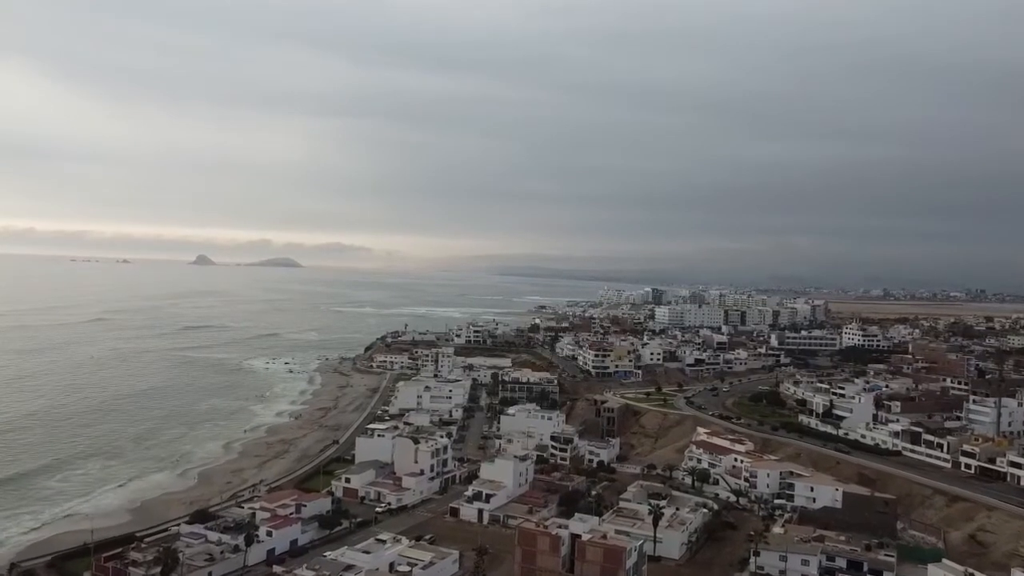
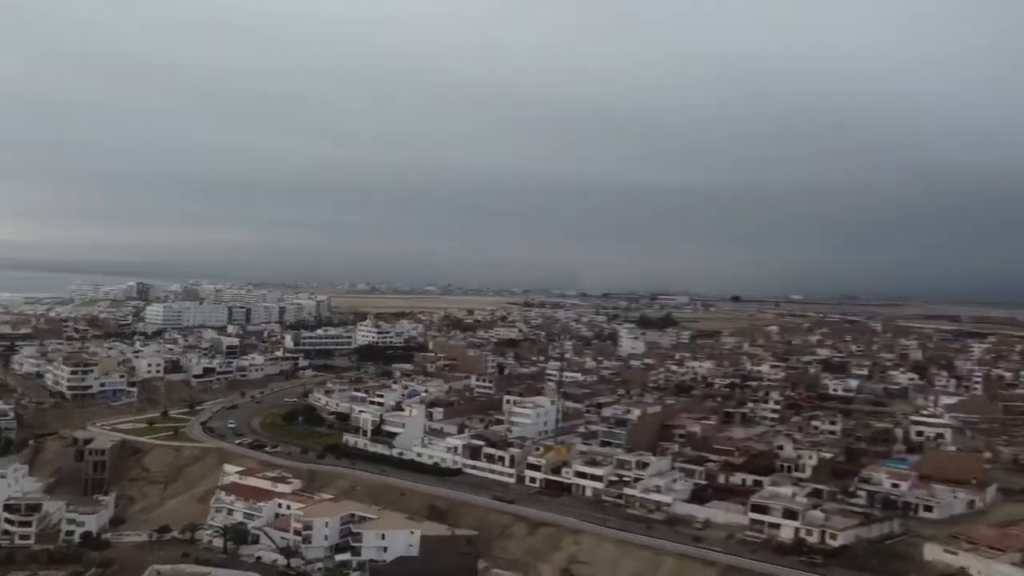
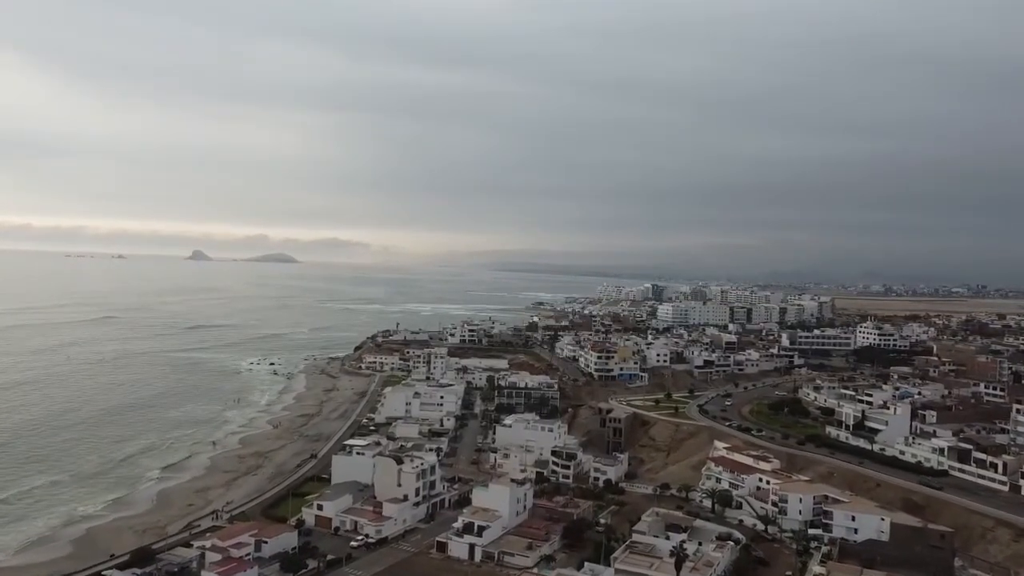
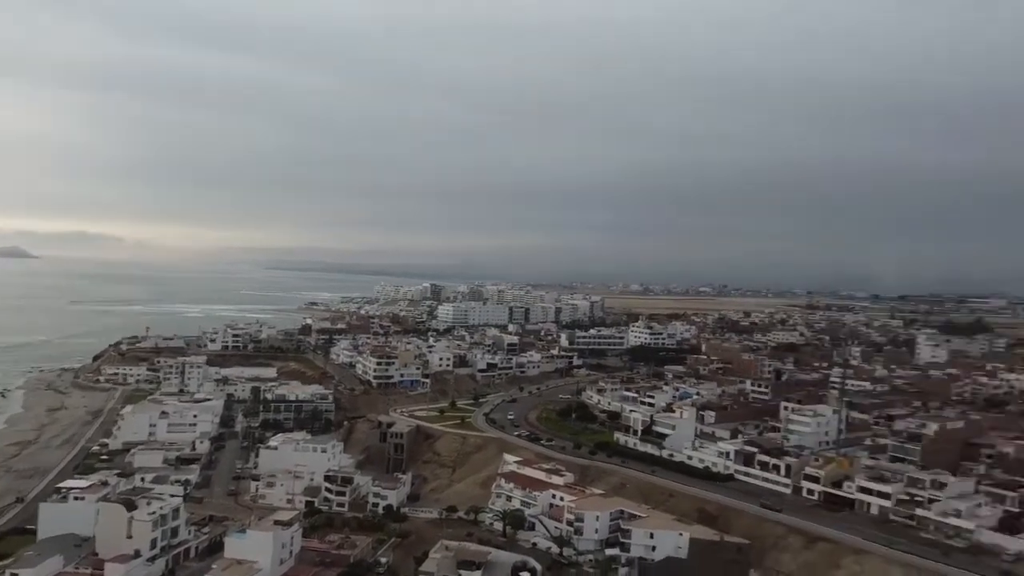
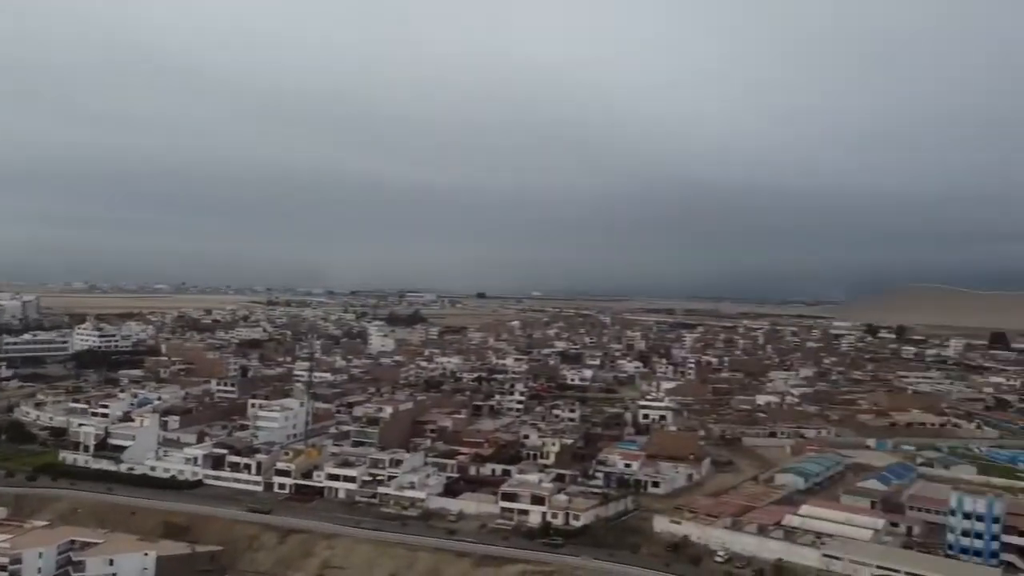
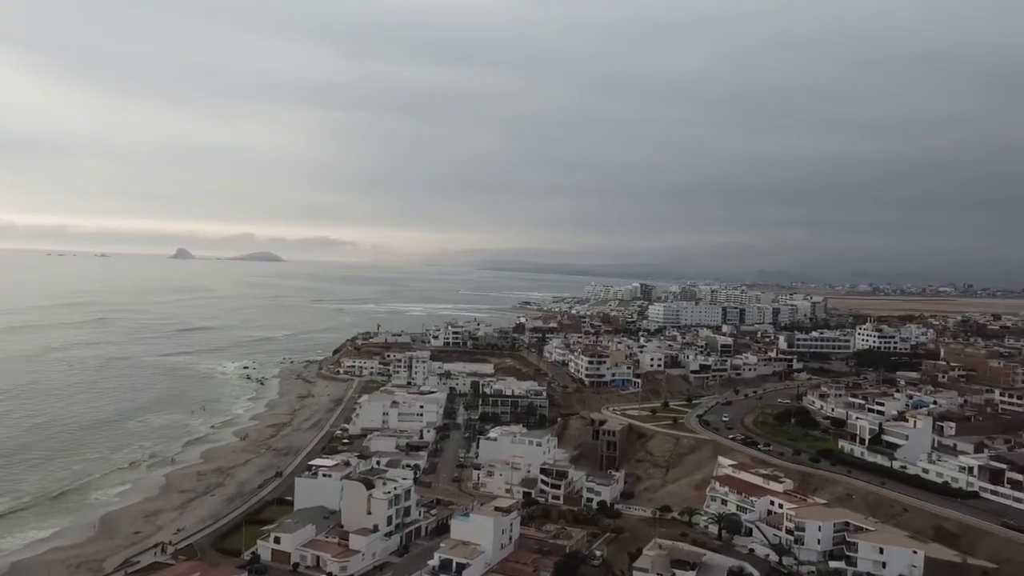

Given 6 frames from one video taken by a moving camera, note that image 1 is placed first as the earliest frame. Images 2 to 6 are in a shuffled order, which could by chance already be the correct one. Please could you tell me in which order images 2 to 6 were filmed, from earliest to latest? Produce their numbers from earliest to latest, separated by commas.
3, 6, 4, 2, 5
